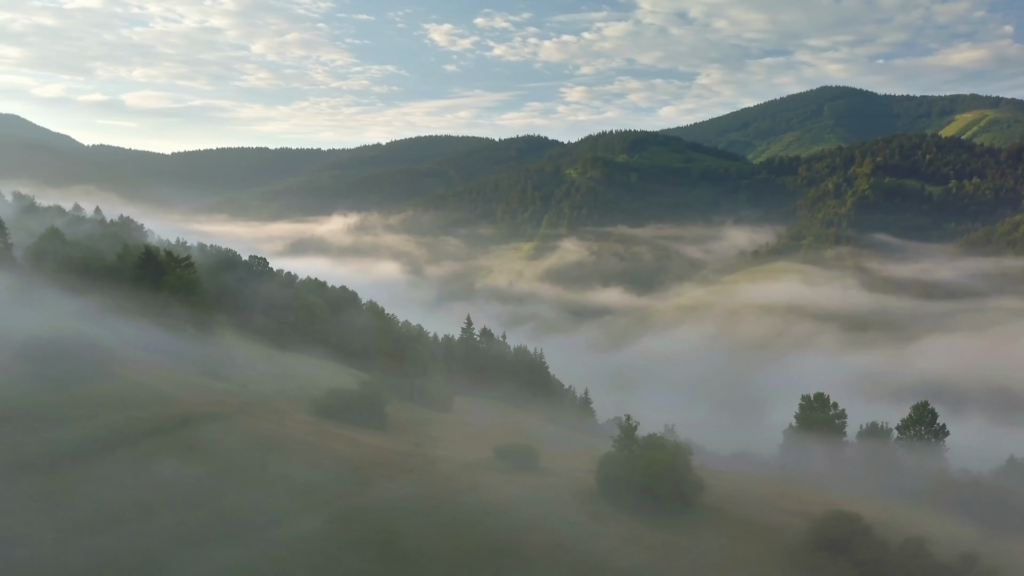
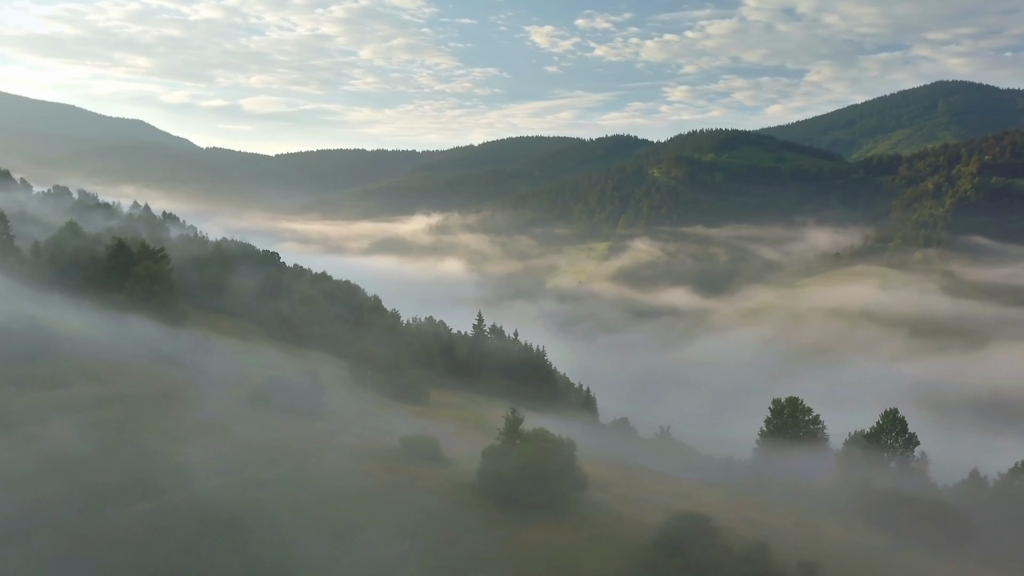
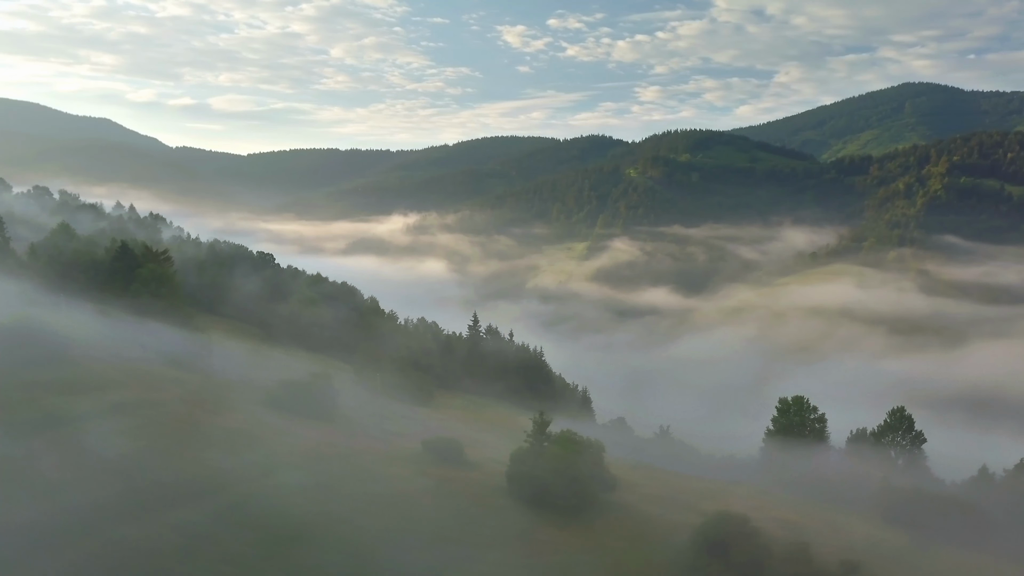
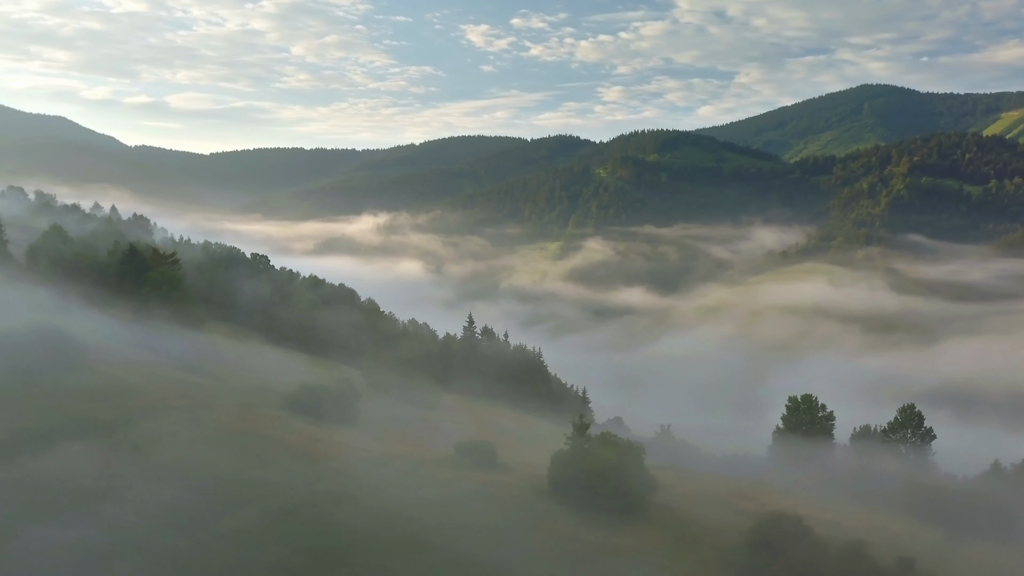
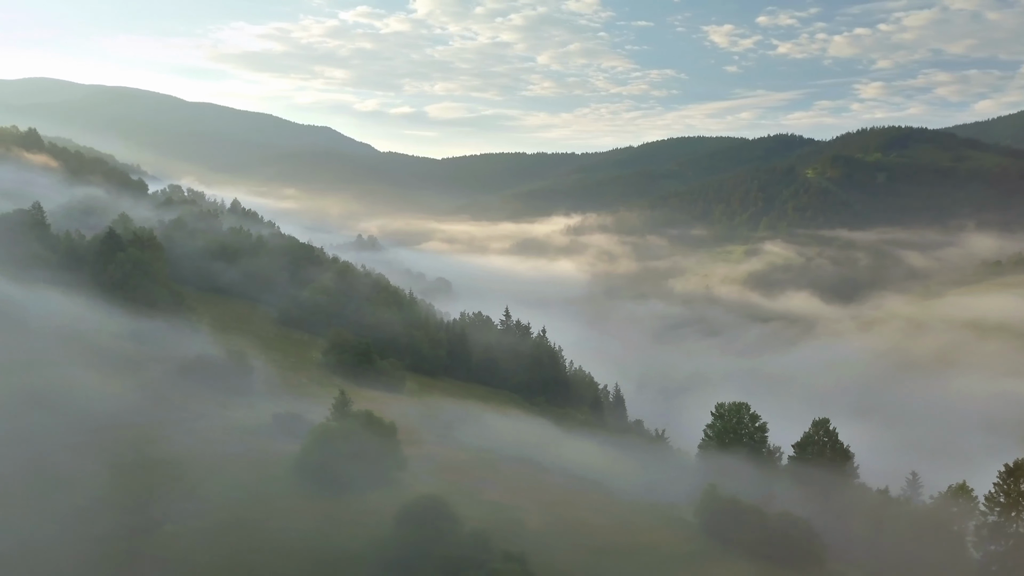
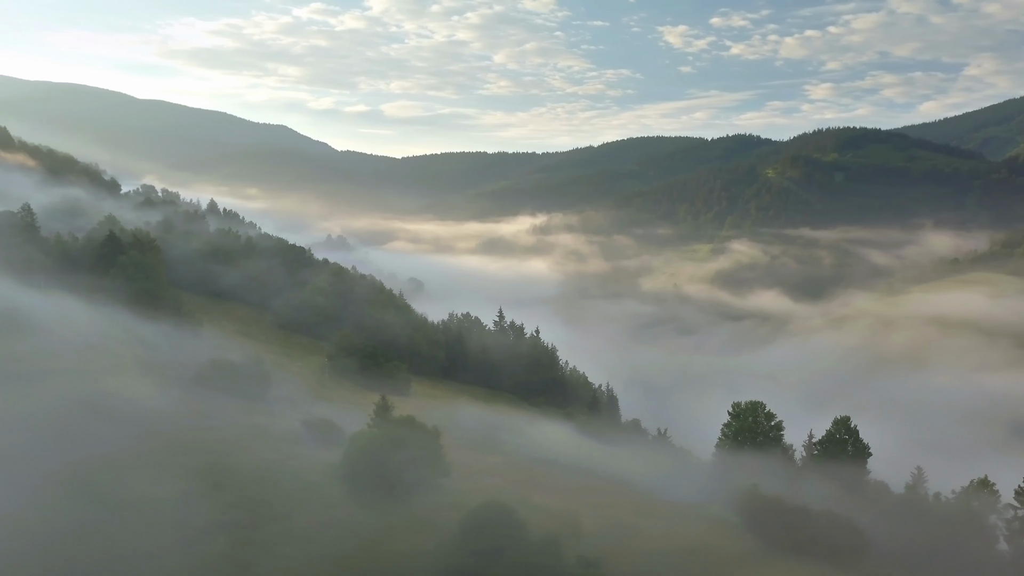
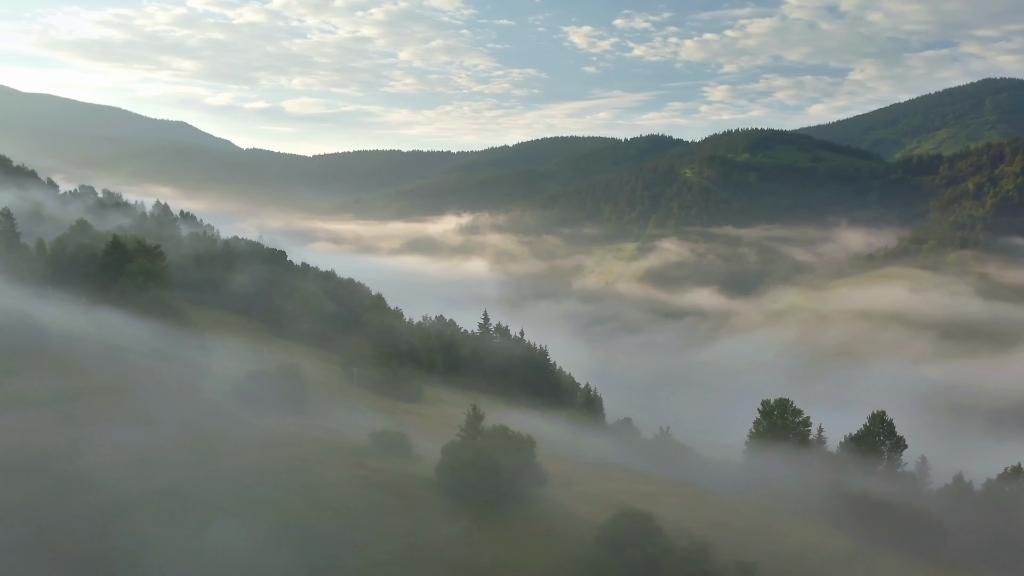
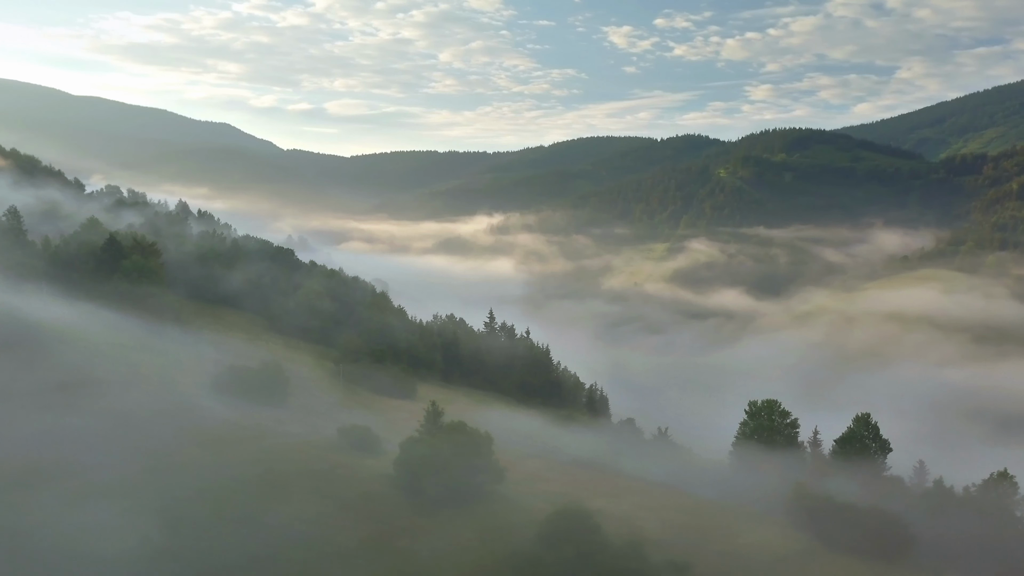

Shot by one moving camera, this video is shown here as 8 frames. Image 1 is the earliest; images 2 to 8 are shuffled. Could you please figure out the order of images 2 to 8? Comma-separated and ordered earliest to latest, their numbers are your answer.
4, 3, 2, 7, 8, 6, 5
